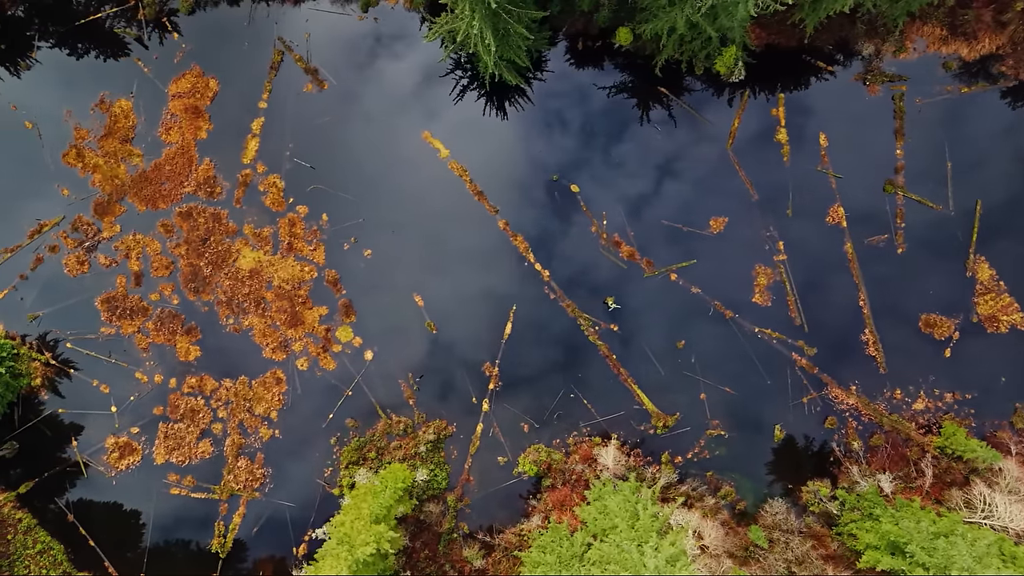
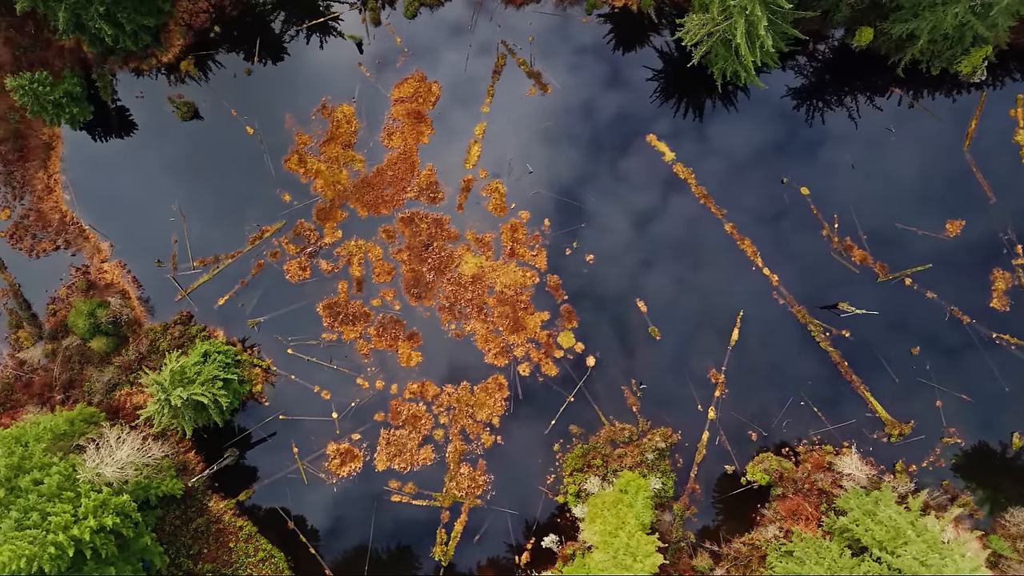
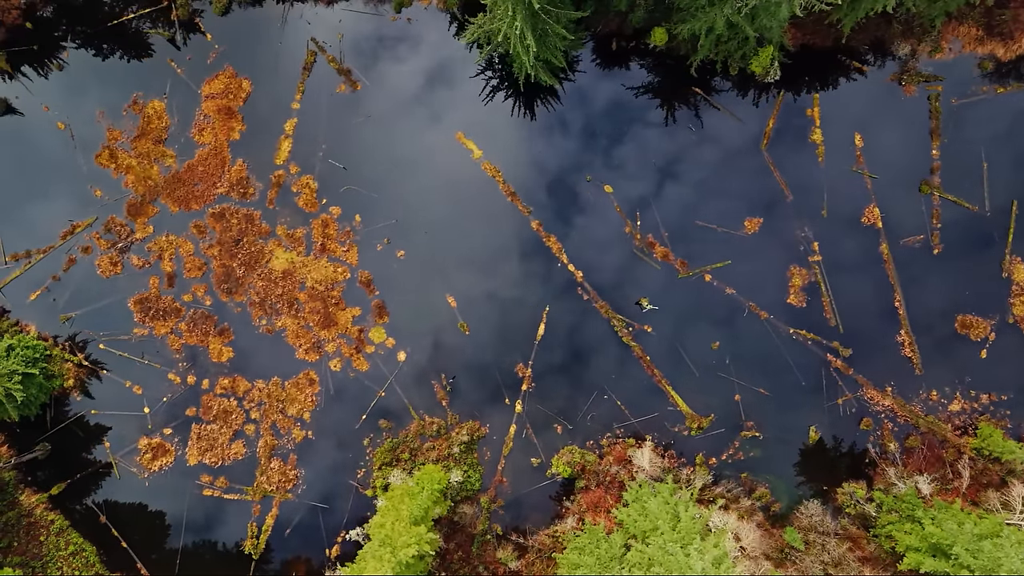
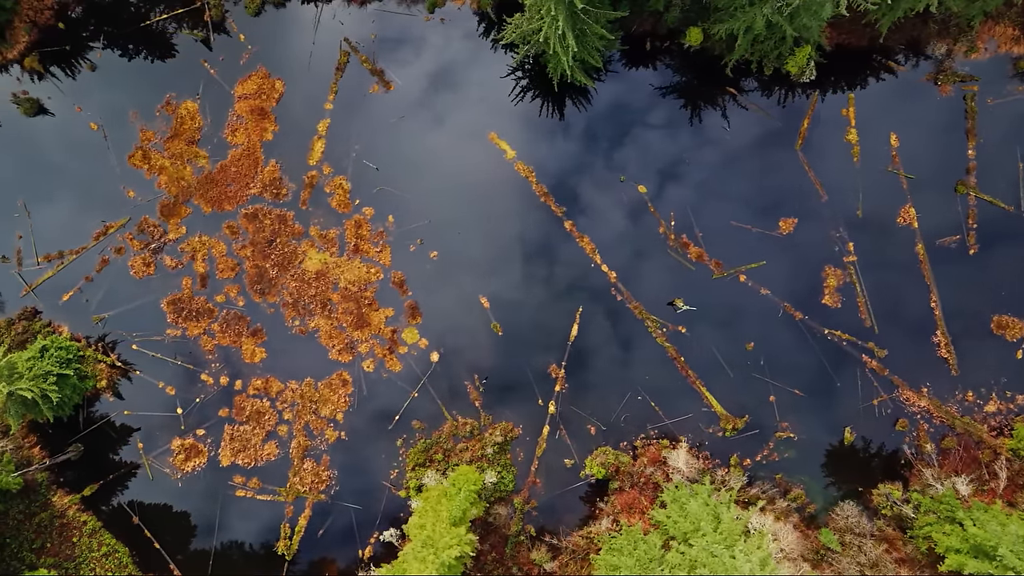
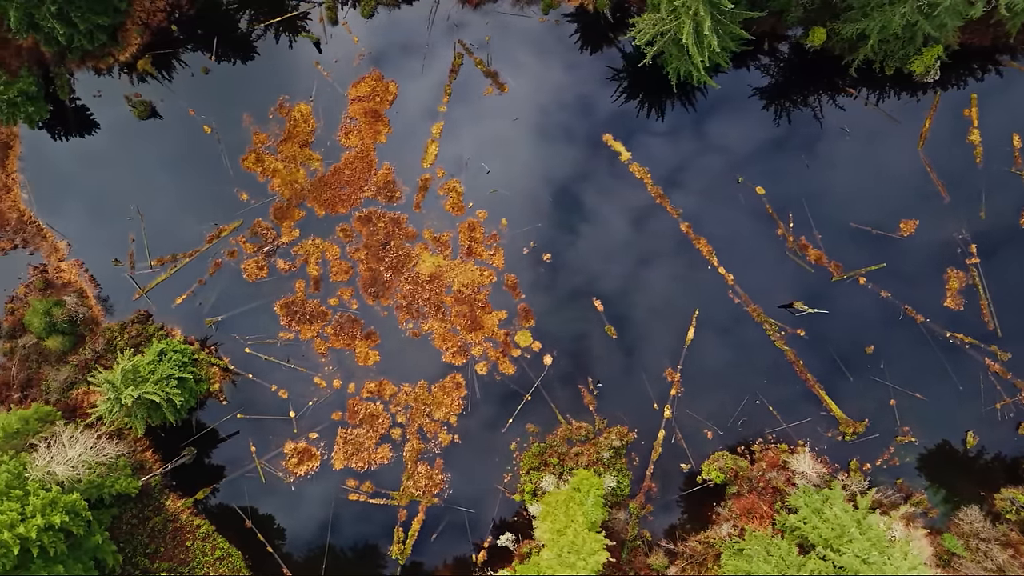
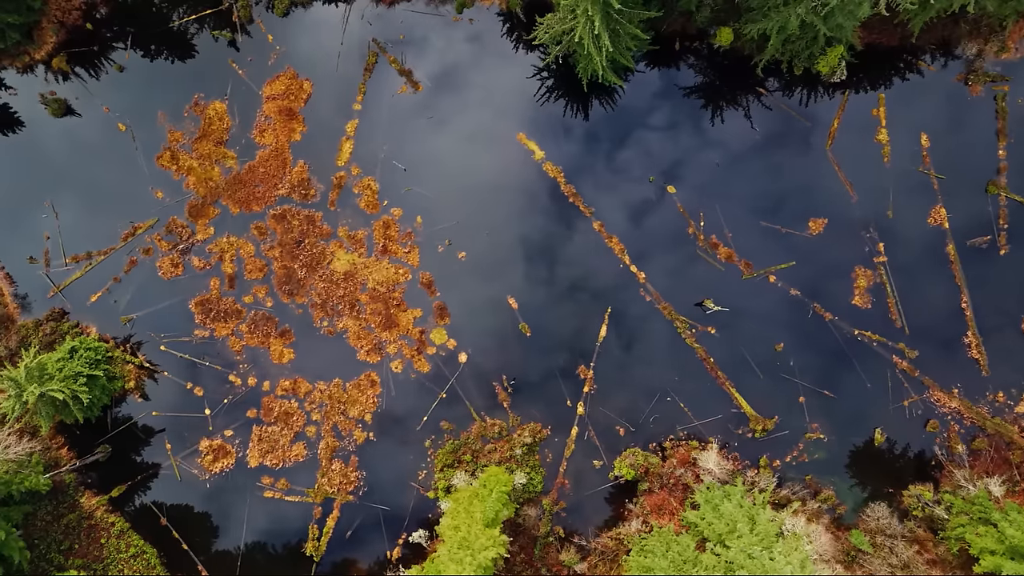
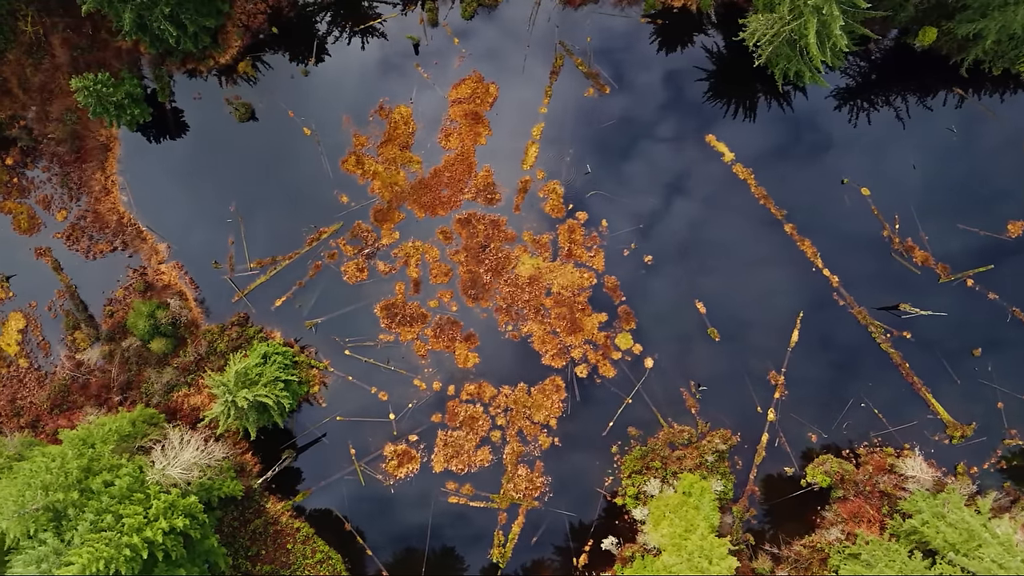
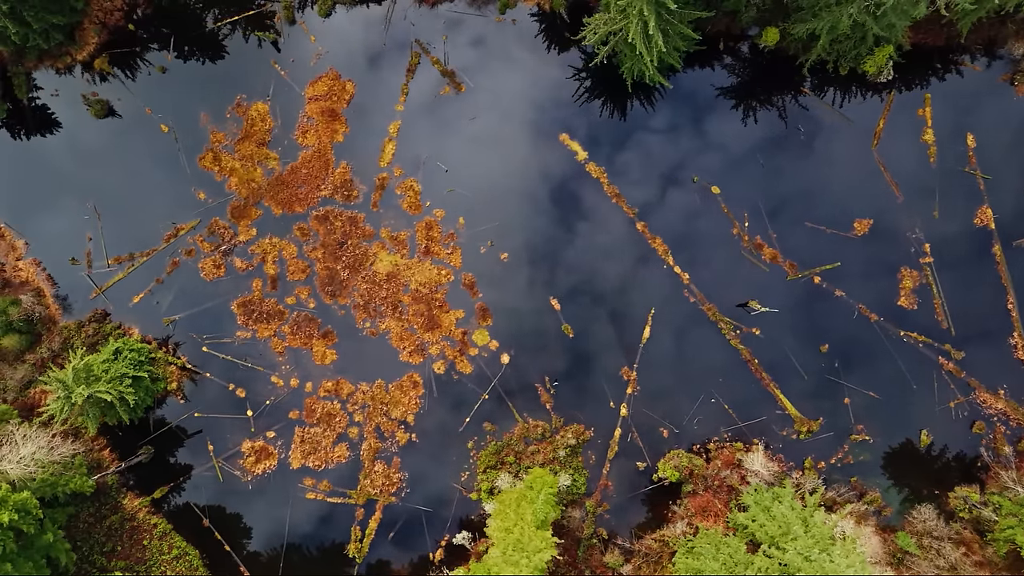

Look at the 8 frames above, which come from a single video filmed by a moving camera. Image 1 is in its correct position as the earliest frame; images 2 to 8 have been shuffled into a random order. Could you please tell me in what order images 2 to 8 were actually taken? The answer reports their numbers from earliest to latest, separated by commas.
3, 4, 6, 8, 5, 2, 7
